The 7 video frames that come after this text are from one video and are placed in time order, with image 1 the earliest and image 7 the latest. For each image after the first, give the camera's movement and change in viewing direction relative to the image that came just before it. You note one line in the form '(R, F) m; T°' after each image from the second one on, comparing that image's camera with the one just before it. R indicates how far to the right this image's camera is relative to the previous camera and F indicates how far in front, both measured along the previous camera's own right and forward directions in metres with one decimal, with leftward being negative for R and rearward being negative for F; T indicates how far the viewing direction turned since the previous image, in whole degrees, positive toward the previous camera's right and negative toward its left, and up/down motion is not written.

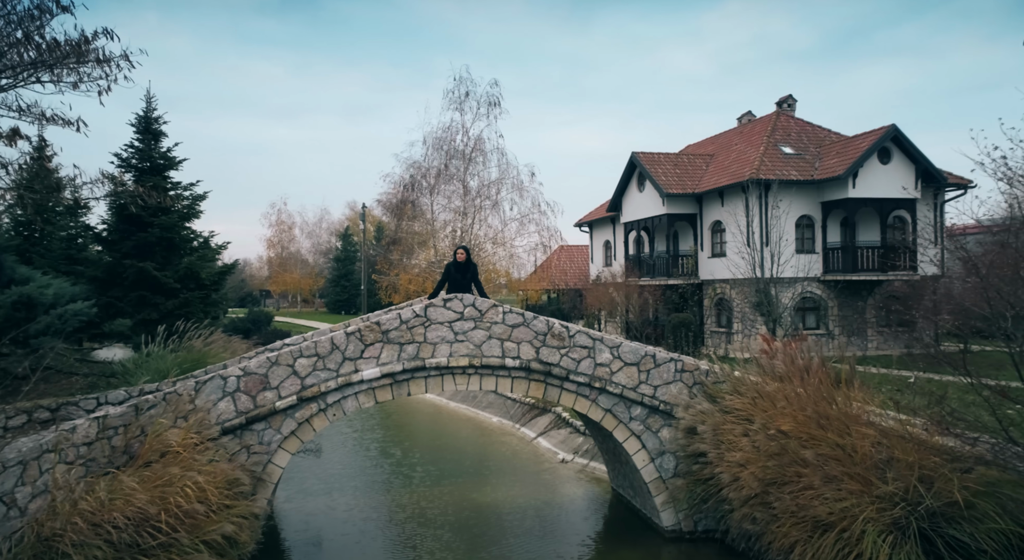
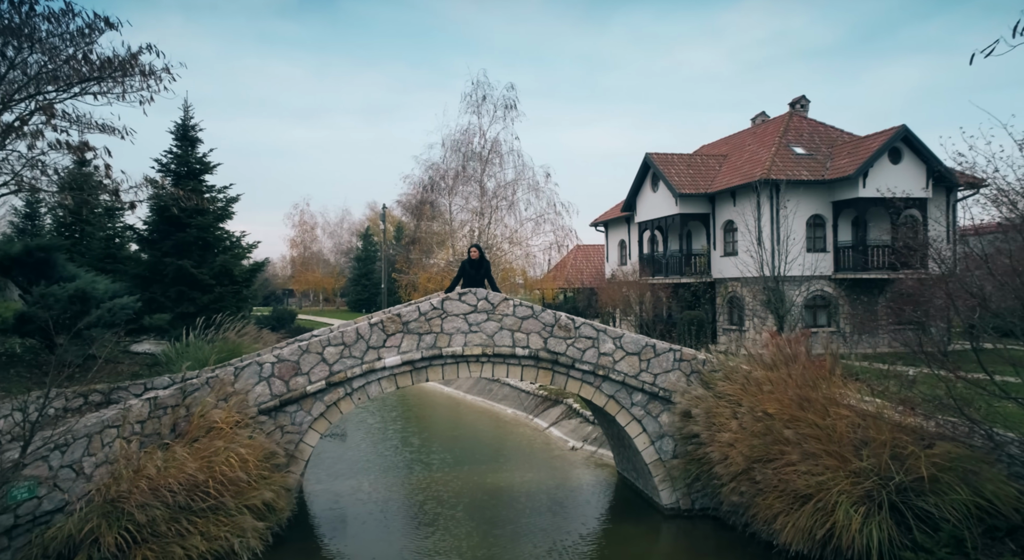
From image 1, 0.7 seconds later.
(+0.1, -0.7) m; -2°
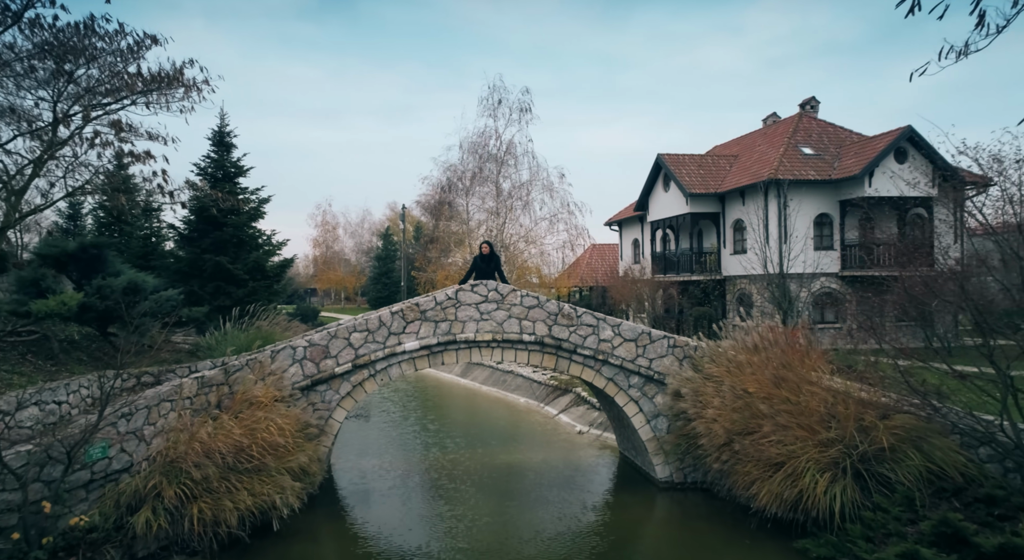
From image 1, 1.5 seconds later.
(+0.2, -0.9) m; -2°
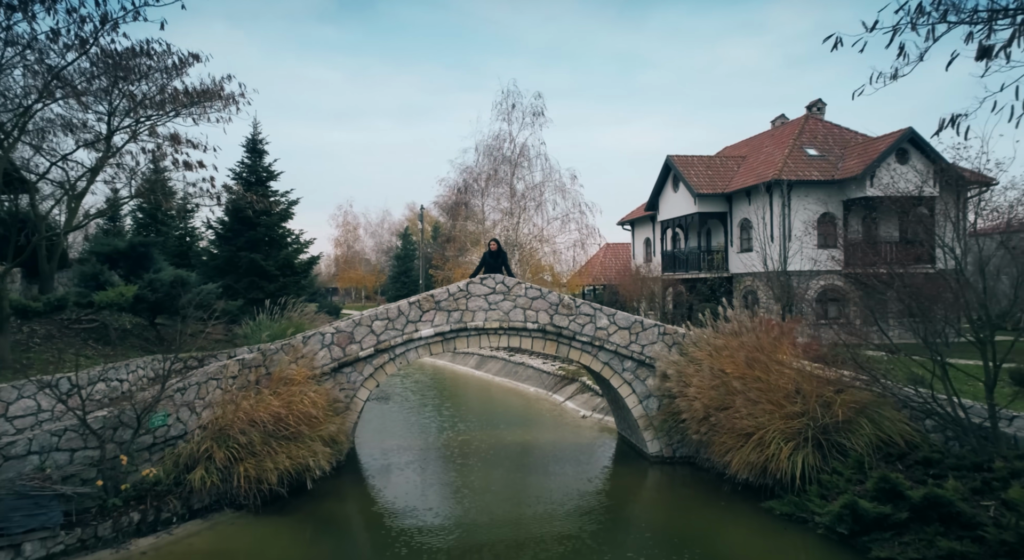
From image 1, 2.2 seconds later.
(+0.2, -1.1) m; -2°
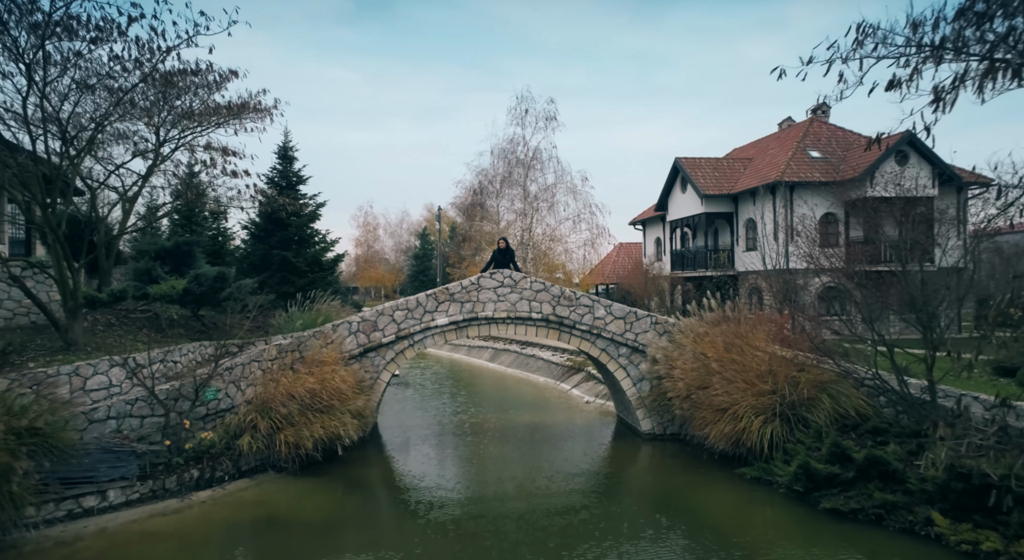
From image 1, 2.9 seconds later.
(+0.2, -1.3) m; -2°
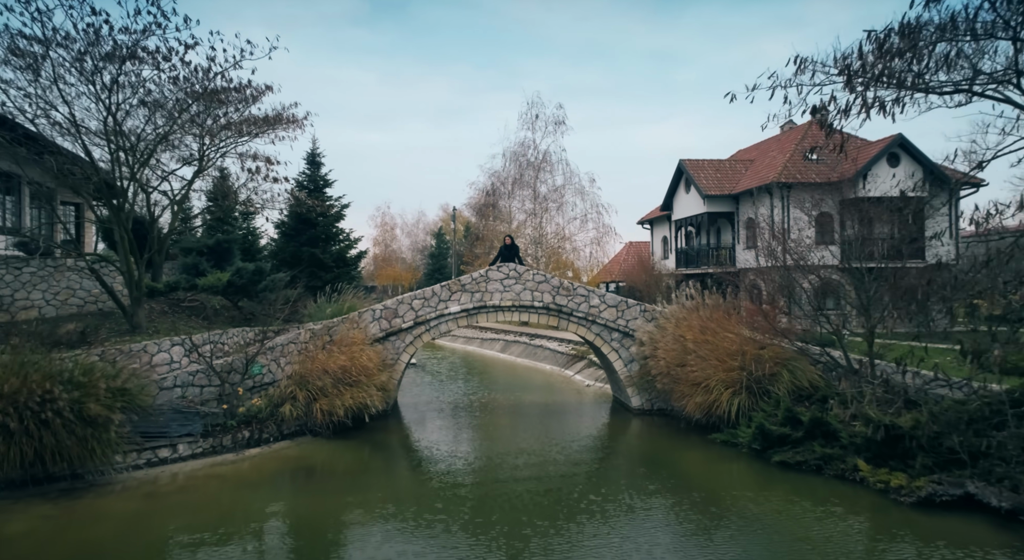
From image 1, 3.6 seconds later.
(+0.2, -1.6) m; -1°
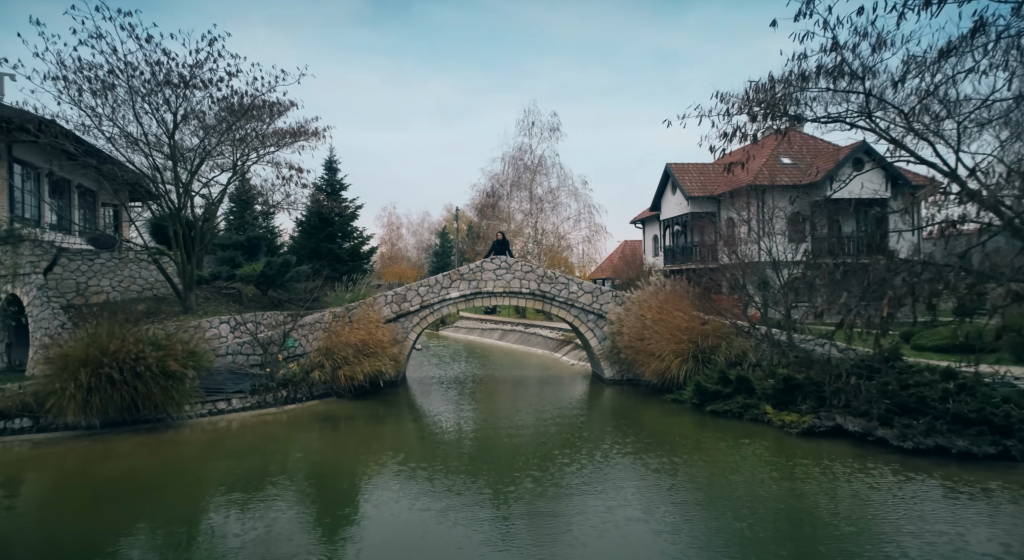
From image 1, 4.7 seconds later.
(+0.3, -2.5) m; 0°
